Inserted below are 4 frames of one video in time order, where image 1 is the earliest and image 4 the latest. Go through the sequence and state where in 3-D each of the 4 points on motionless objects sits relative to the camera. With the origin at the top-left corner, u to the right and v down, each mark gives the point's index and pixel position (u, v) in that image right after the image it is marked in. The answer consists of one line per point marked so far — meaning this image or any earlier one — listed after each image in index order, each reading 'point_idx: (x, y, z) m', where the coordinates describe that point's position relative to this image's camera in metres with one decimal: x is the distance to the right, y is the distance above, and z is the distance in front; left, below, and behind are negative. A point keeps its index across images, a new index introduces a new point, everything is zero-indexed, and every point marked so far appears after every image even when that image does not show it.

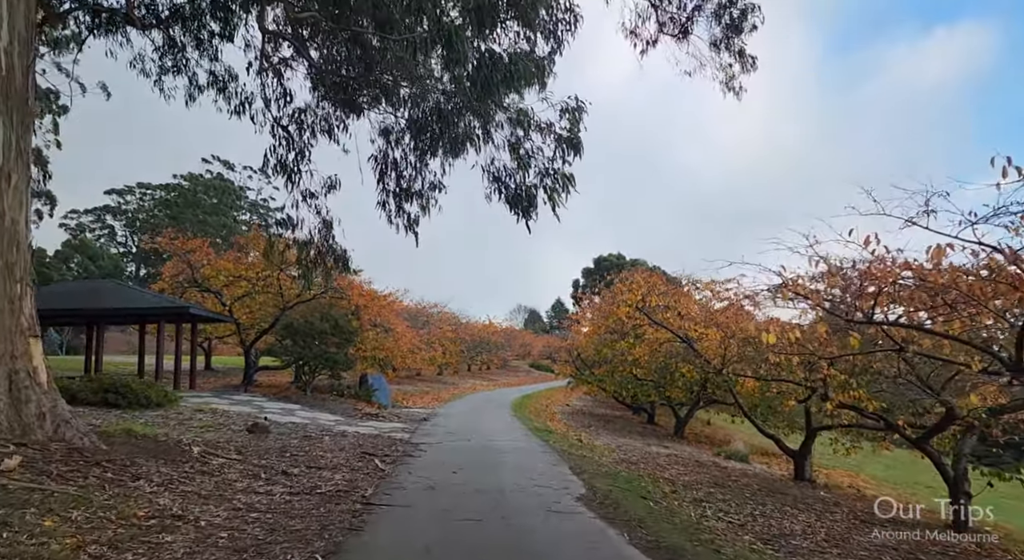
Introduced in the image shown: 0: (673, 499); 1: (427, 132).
0: (+2.1, -2.9, +9.0) m
1: (-1.2, +2.1, +10.2) m
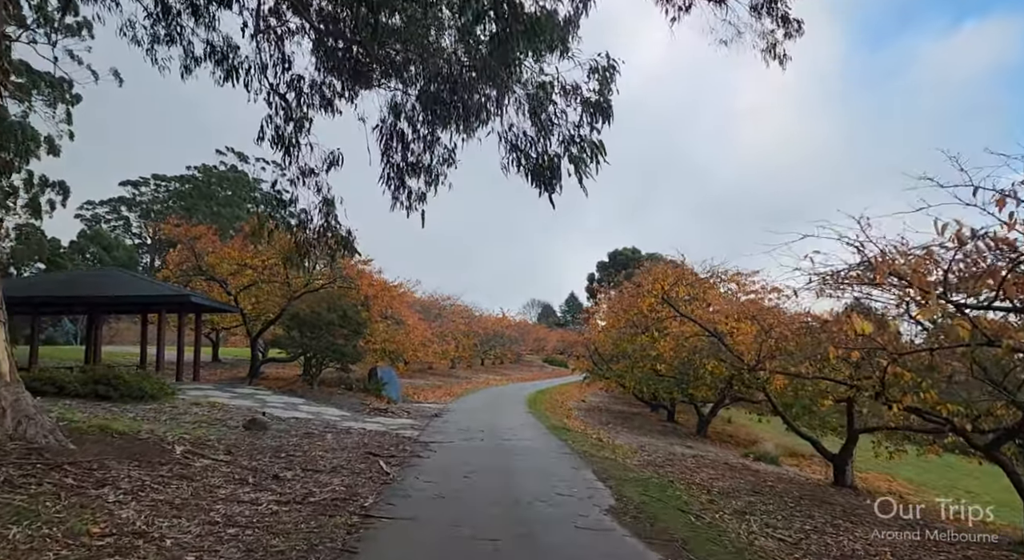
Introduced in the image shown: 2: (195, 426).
0: (+2.3, -2.7, +7.9) m
1: (-1.0, +2.3, +9.2) m
2: (-5.1, -2.3, +11.0) m
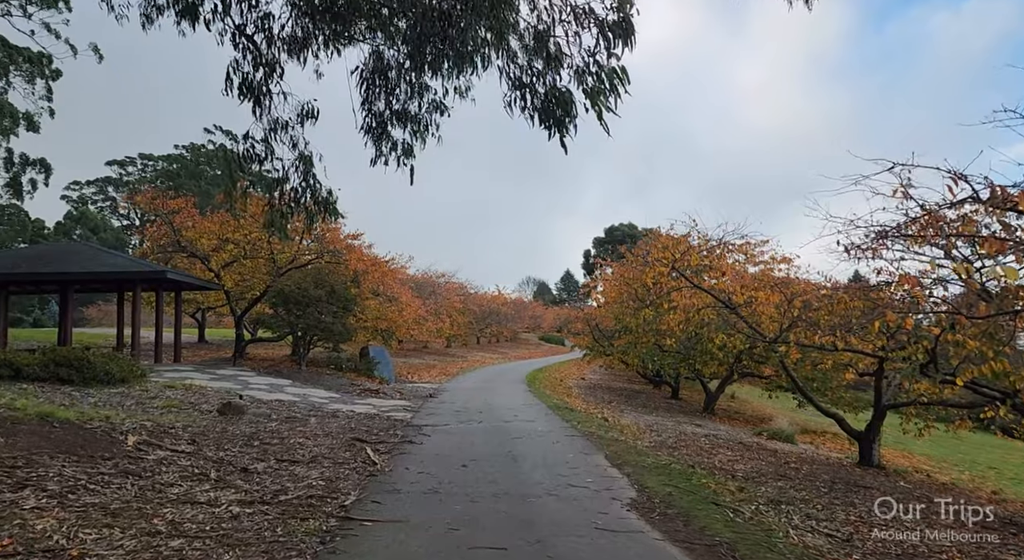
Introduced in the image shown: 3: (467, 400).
0: (+2.4, -2.2, +6.9) m
1: (-1.0, +2.7, +8.0) m
2: (-5.1, -1.9, +9.9) m
3: (-1.0, -2.6, +14.9) m
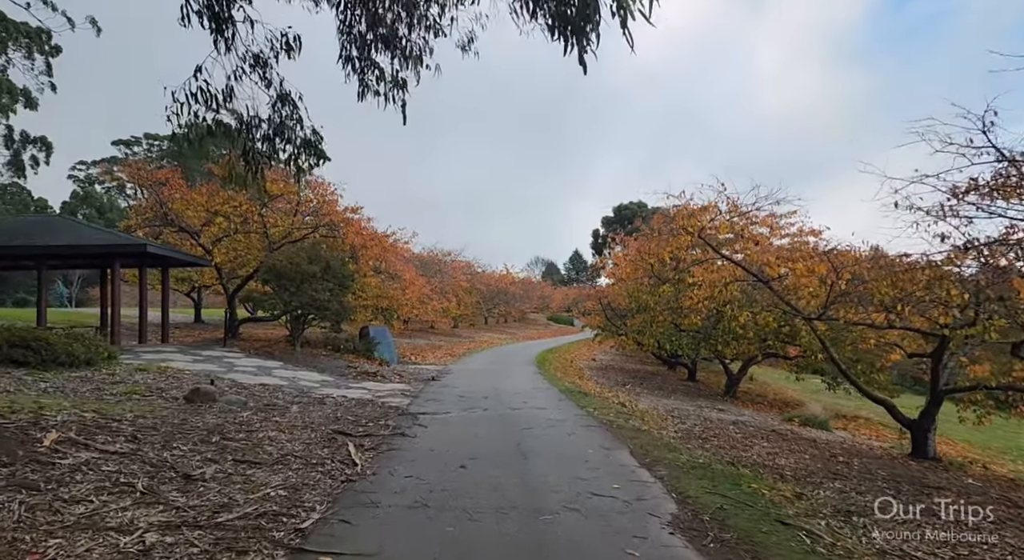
0: (+2.5, -1.9, +5.5) m
1: (-0.9, +3.1, +6.5) m
2: (-5.0, -1.5, +8.6) m
3: (-0.8, -2.1, +13.6) m
